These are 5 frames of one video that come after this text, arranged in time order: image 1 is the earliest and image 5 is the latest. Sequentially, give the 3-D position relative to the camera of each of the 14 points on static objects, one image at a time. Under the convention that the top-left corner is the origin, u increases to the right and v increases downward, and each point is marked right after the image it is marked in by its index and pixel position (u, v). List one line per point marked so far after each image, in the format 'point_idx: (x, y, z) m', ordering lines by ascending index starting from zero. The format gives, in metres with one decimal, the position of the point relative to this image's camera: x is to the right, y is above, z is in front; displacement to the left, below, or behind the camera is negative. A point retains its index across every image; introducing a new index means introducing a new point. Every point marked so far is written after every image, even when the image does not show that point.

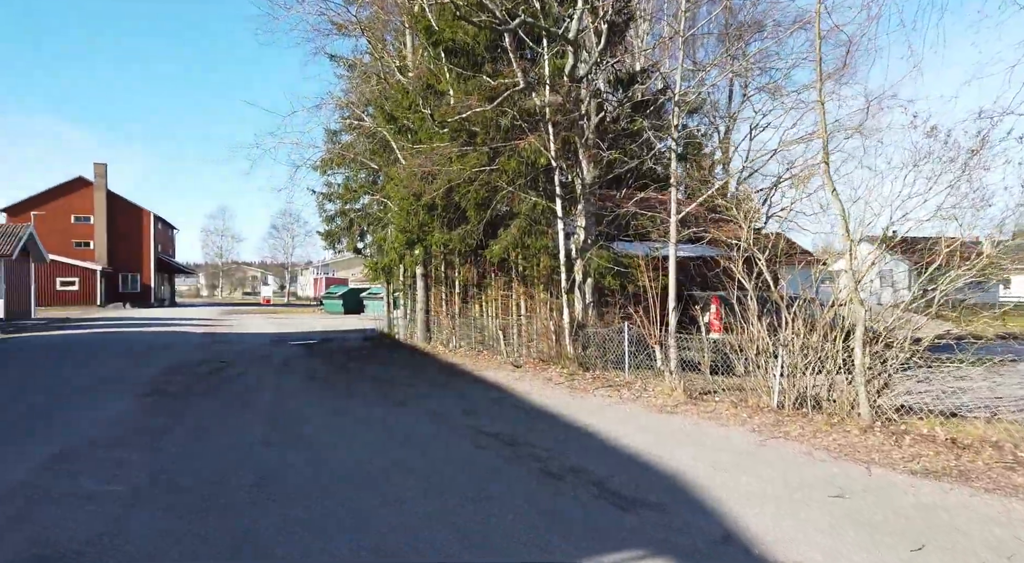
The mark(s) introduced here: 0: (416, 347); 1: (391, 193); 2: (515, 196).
0: (-2.4, -1.6, +17.7) m
1: (-2.6, +1.9, +15.0) m
2: (+0.1, +1.5, +12.1) m
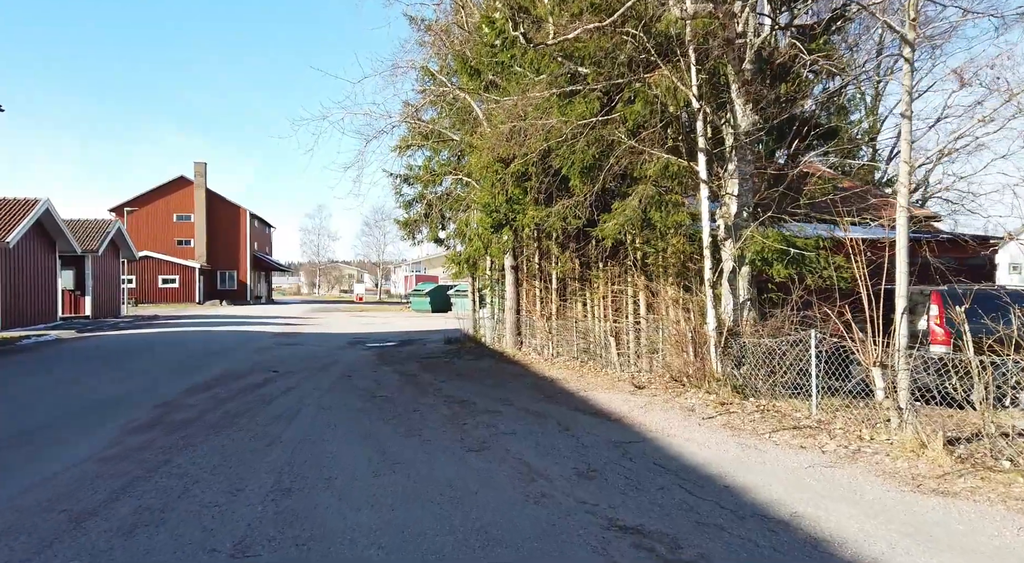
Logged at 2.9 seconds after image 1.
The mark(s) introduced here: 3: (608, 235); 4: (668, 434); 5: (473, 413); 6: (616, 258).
0: (-0.2, -1.5, +14.7) m
1: (-0.7, +2.0, +12.1) m
2: (+1.6, +1.6, +8.8) m
3: (+1.2, +0.6, +9.1) m
4: (+1.5, -1.5, +6.9) m
5: (-0.5, -1.6, +8.6) m
6: (+1.6, +0.4, +11.2) m
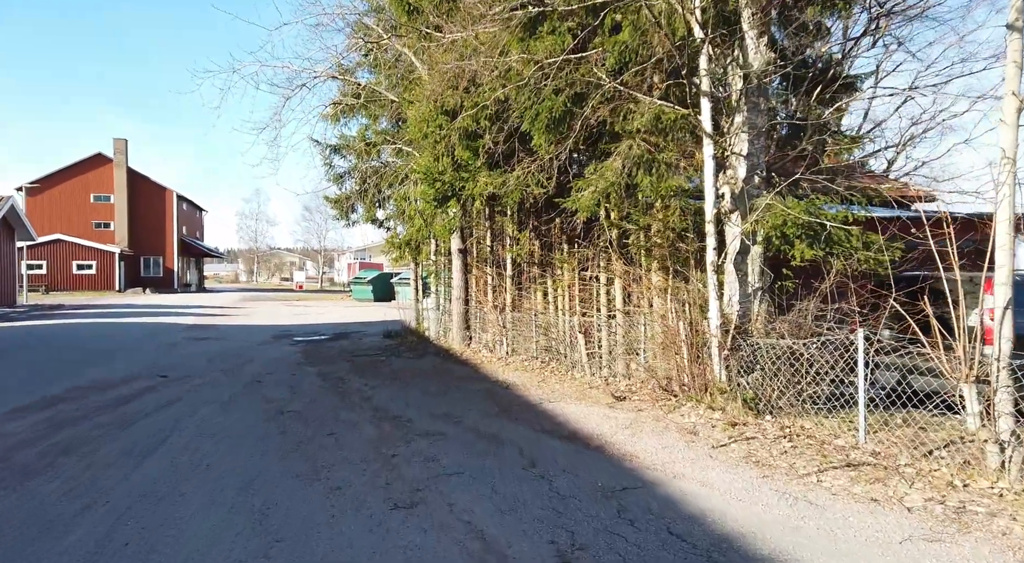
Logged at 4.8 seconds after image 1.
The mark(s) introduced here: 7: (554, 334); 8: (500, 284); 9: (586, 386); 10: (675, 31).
0: (-1.1, -1.2, +12.6) m
1: (-1.4, +2.2, +9.9) m
2: (+1.1, +1.7, +6.9) m
3: (+0.7, +0.8, +7.1) m
4: (+1.1, -1.4, +5.0) m
5: (-1.0, -1.4, +6.6) m
6: (+1.0, +0.6, +9.3) m
7: (+0.6, -0.7, +9.9) m
8: (-0.2, 0.0, +12.0) m
9: (+0.9, -1.2, +8.4) m
10: (+1.5, +2.2, +6.3) m
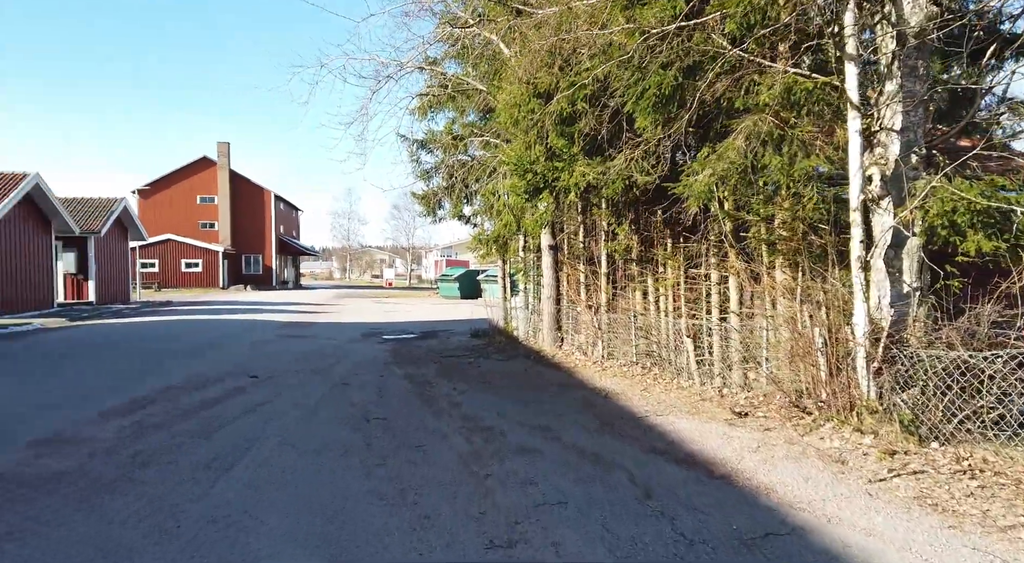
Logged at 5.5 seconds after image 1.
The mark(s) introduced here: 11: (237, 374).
0: (+0.5, -1.2, +11.9) m
1: (-0.1, +2.2, +9.3) m
2: (+2.0, +1.8, +5.9) m
3: (+1.6, +0.8, +6.2) m
4: (+1.8, -1.4, +4.0) m
5: (-0.1, -1.4, +5.9) m
6: (+2.1, +0.6, +8.3) m
7: (+1.9, -0.7, +9.1) m
8: (+1.3, 0.0, +11.2) m
9: (+2.0, -1.2, +7.5) m
10: (+2.3, +2.2, +5.3) m
11: (-4.0, -1.4, +10.4) m
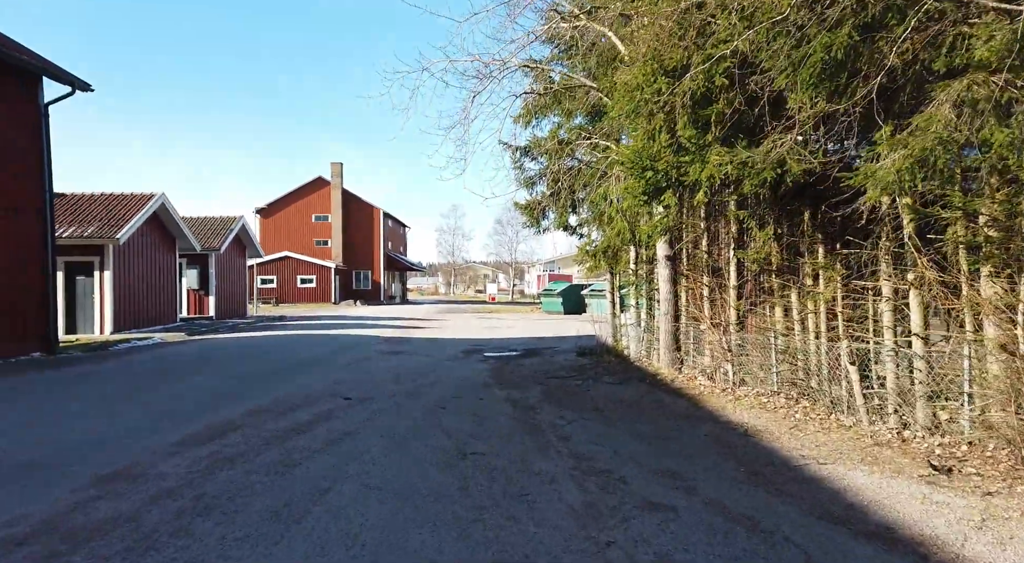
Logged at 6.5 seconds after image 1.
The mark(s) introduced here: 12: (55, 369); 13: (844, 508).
0: (+2.2, -1.4, +10.6) m
1: (+1.2, +2.1, +8.1) m
2: (+2.8, +1.7, +4.5) m
3: (+2.5, +0.7, +4.8) m
4: (+2.4, -1.4, +2.6) m
5: (+0.7, -1.5, +4.7) m
6: (+3.3, +0.4, +6.8) m
7: (+3.1, -0.9, +7.5) m
8: (+2.9, -0.2, +9.8) m
9: (+3.0, -1.4, +6.0) m
10: (+3.0, +2.2, +3.8) m
11: (-2.5, -1.6, +9.7) m
12: (-8.2, -1.6, +12.7) m
13: (+2.2, -1.5, +4.7) m
